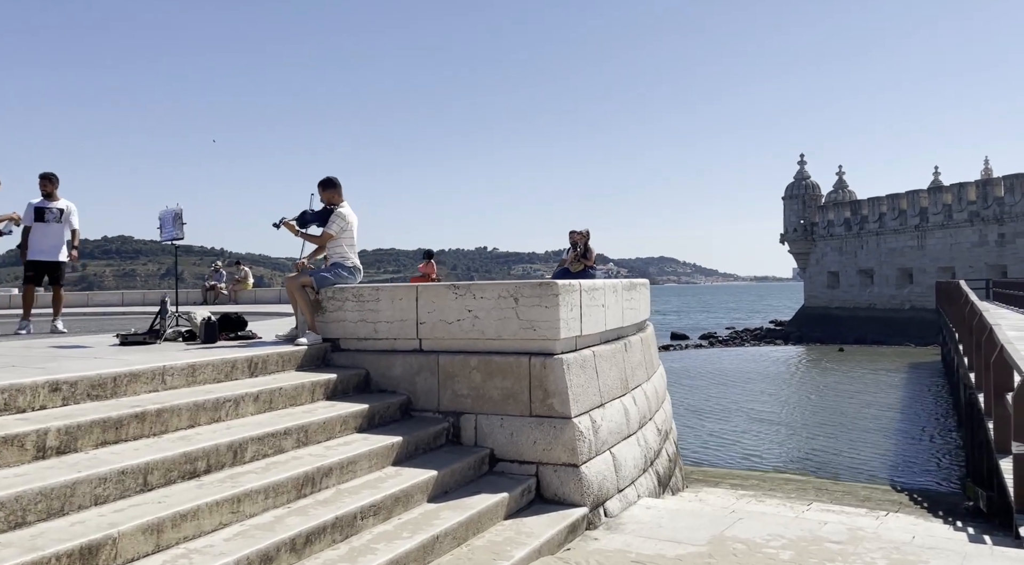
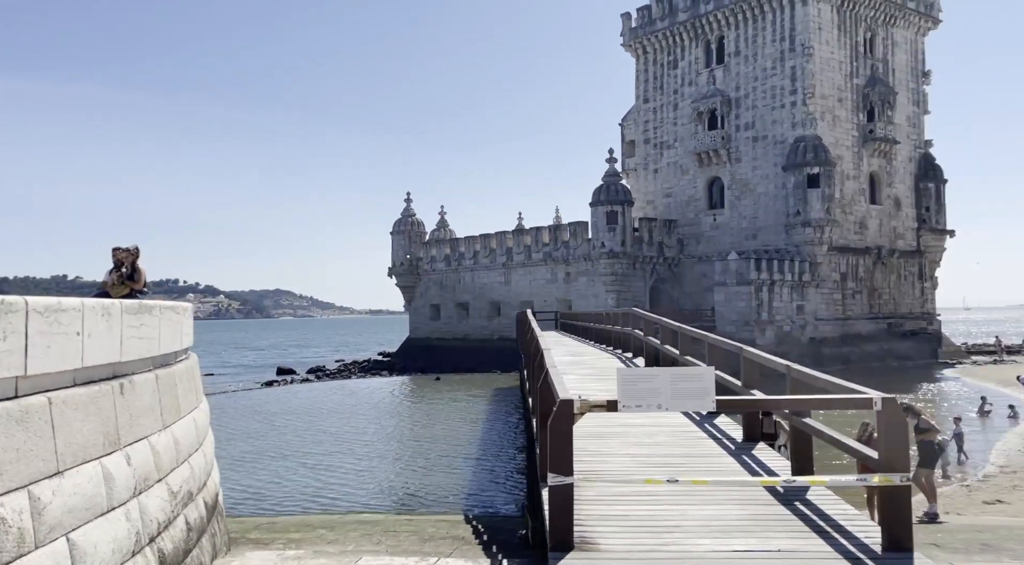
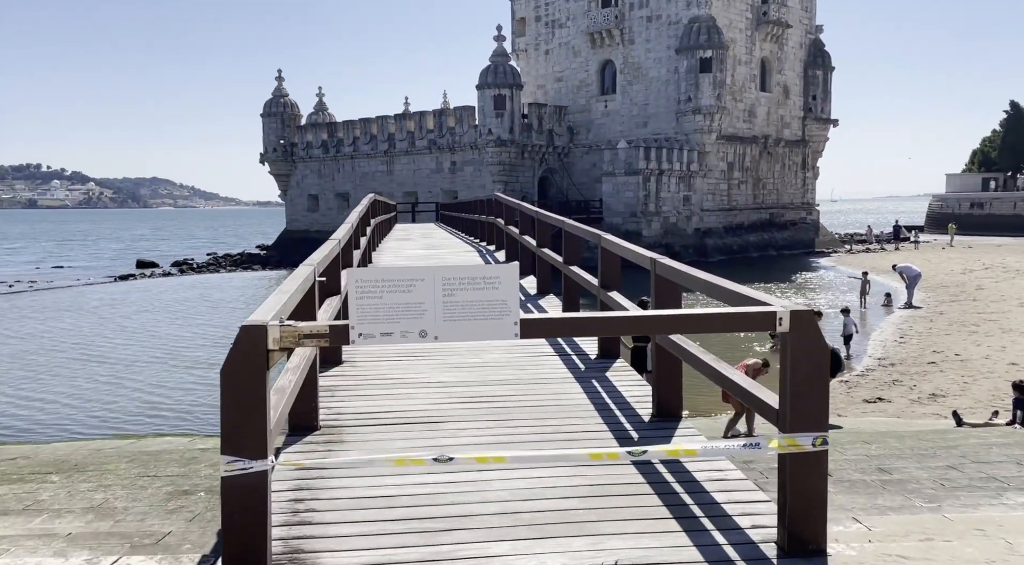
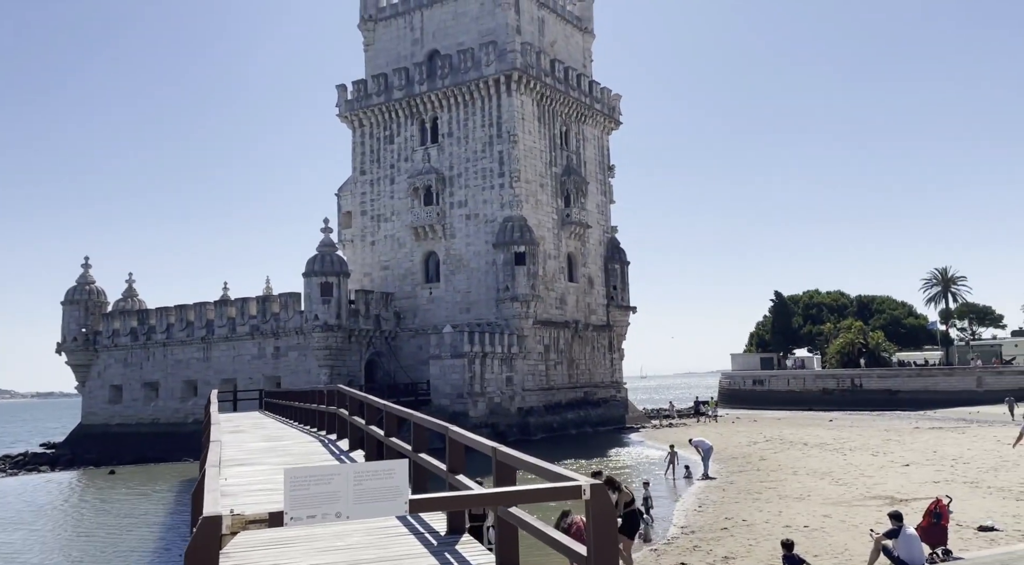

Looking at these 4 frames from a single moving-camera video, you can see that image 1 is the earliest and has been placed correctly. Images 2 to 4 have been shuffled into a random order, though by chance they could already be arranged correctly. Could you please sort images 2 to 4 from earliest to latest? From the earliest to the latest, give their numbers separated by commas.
2, 4, 3
